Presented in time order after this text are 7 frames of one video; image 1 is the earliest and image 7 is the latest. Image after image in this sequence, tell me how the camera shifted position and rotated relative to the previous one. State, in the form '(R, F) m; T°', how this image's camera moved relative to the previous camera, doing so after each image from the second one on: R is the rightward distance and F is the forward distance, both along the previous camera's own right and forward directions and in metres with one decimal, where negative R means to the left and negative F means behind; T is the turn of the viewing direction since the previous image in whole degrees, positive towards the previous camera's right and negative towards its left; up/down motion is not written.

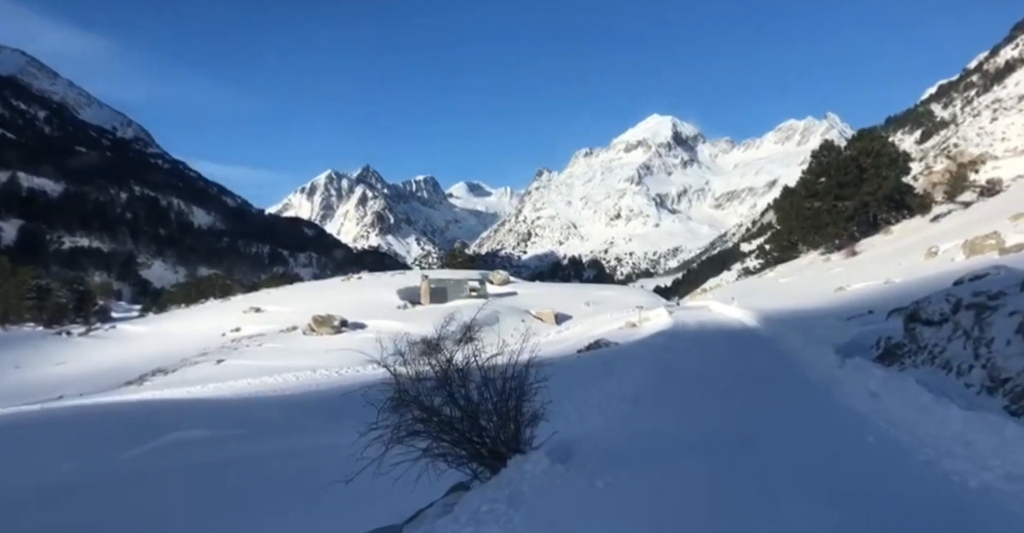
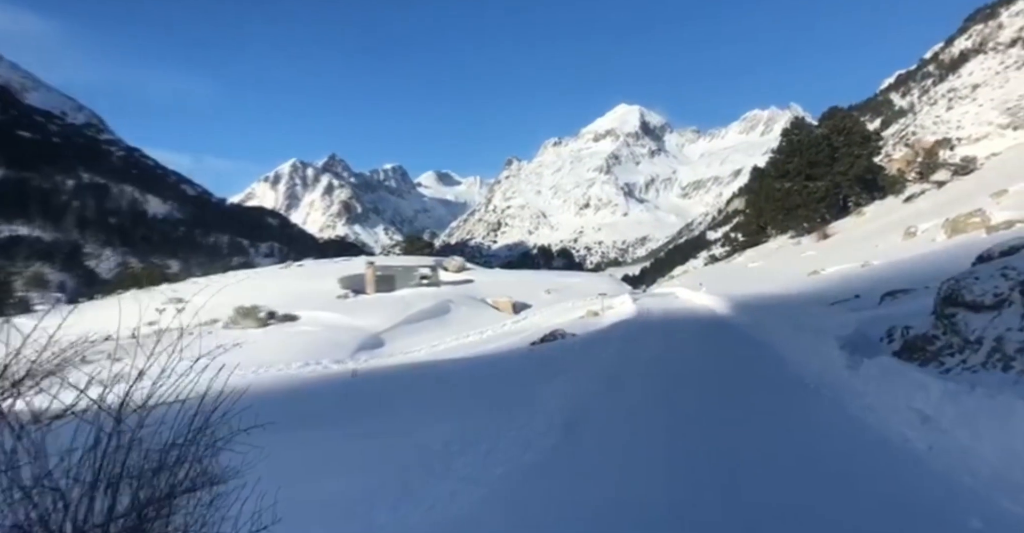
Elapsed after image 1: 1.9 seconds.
(+0.9, +3.0) m; +3°
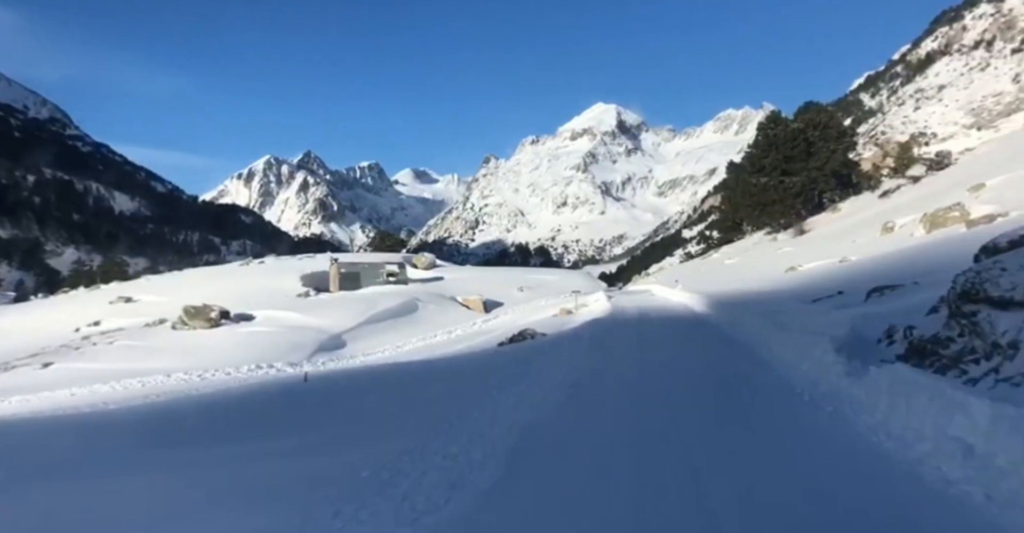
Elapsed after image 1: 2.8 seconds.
(+0.4, +1.3) m; +2°
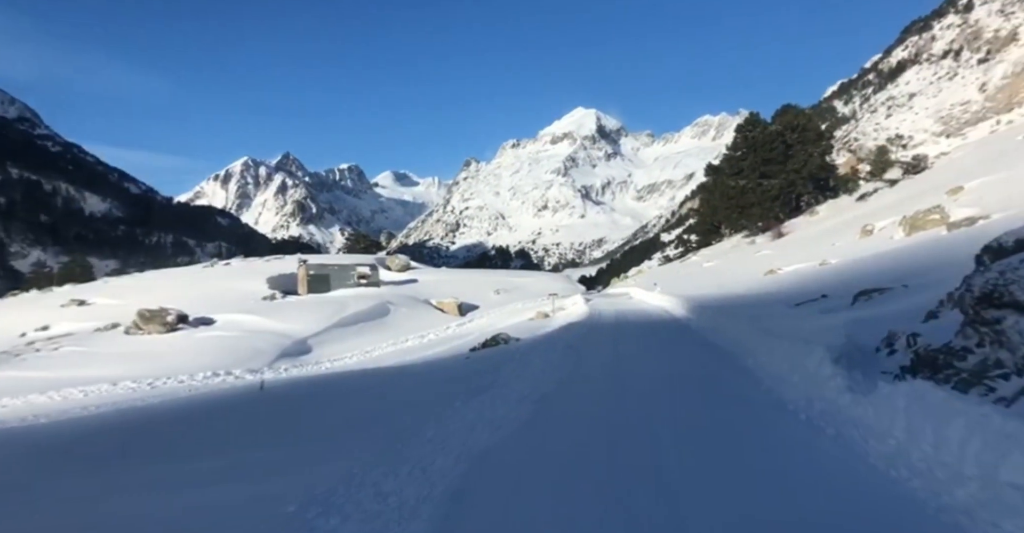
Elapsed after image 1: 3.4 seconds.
(+0.2, +0.9) m; +2°
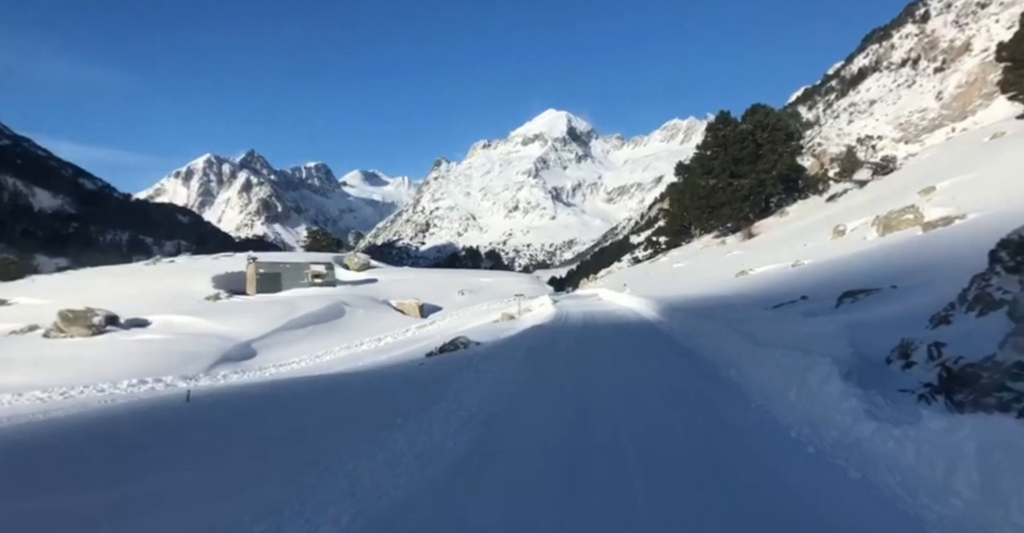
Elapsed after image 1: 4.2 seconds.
(+0.3, +1.5) m; +3°
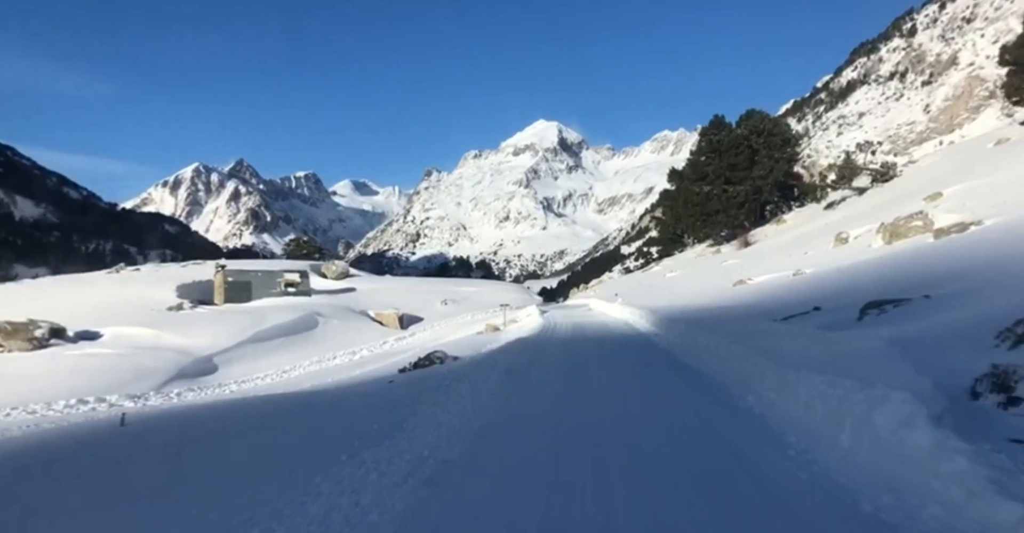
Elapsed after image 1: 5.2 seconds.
(+0.3, +1.7) m; +1°
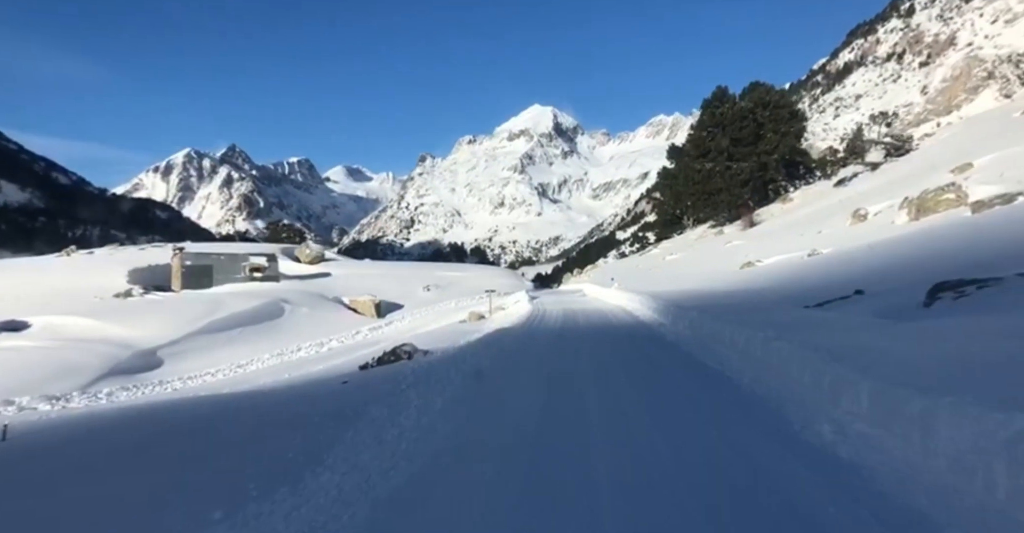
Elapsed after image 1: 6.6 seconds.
(+0.3, +2.6) m; 0°
